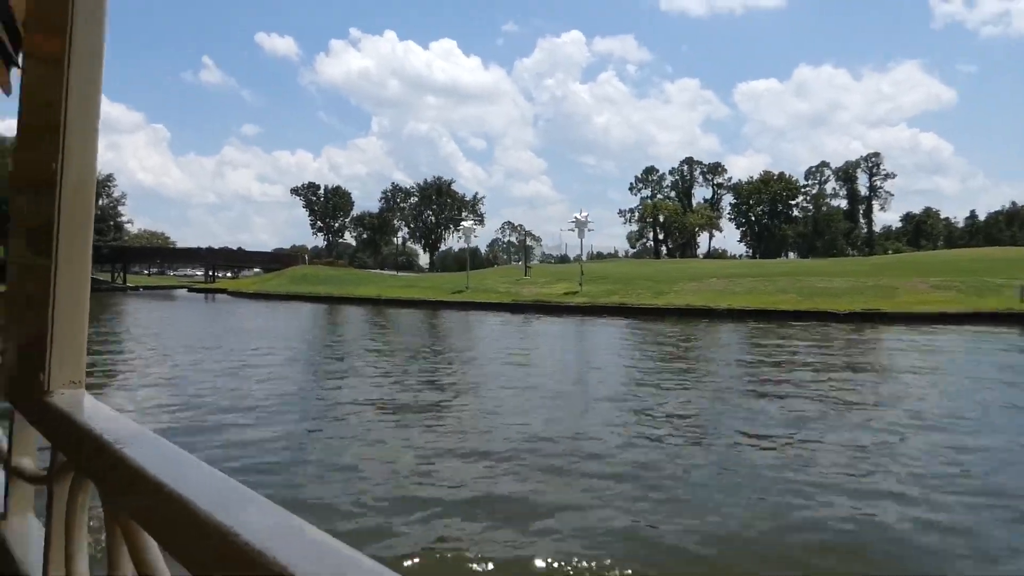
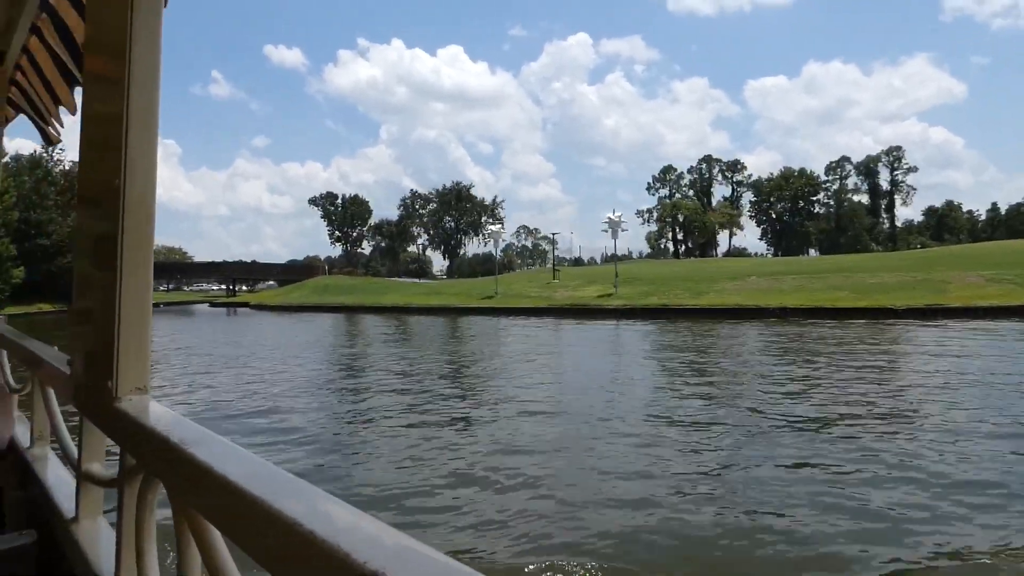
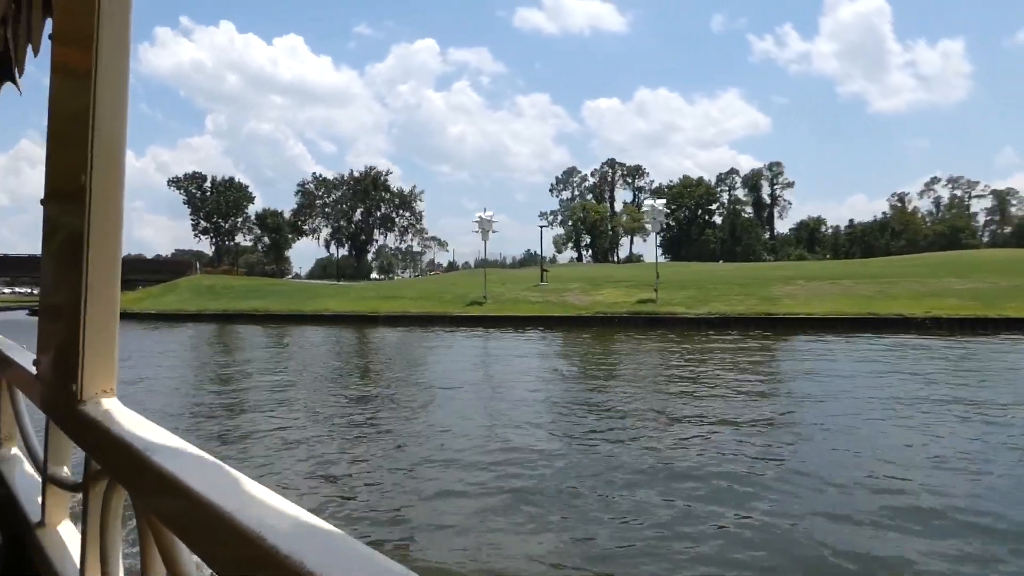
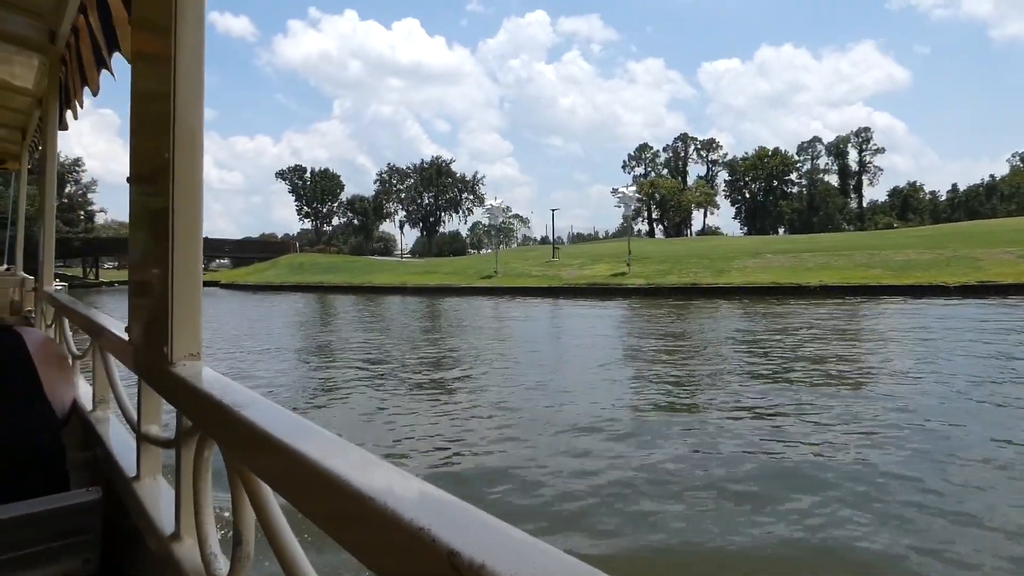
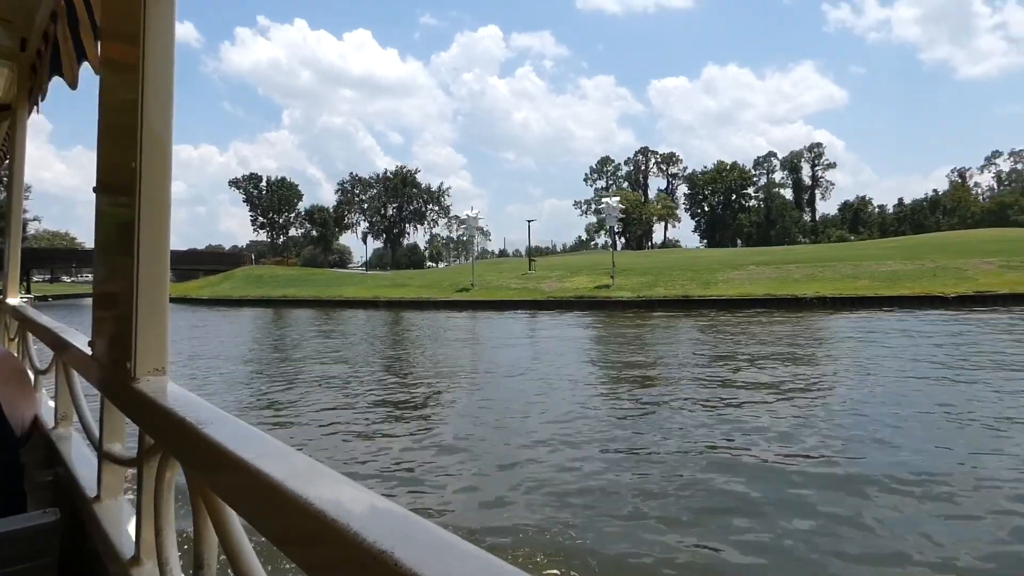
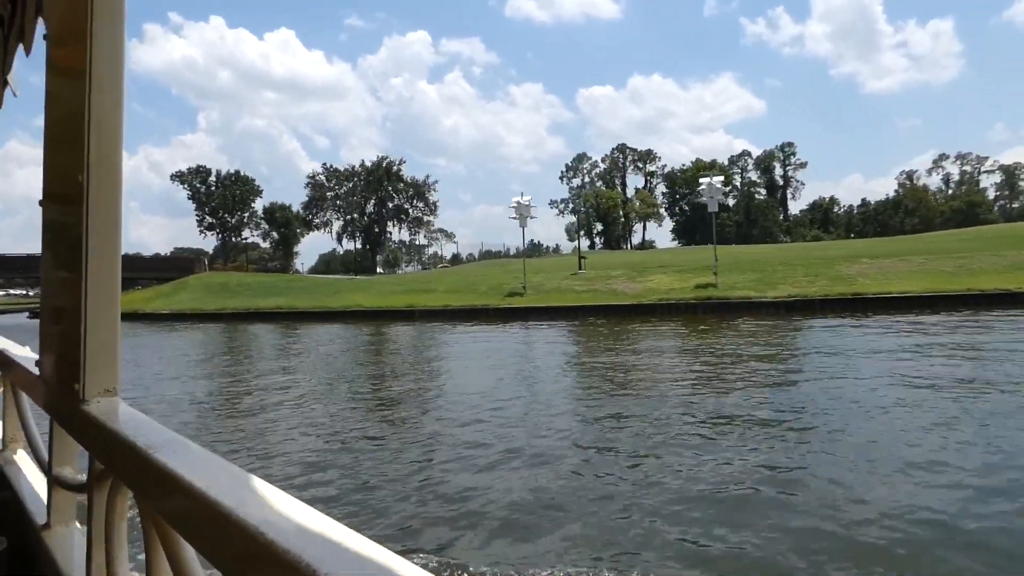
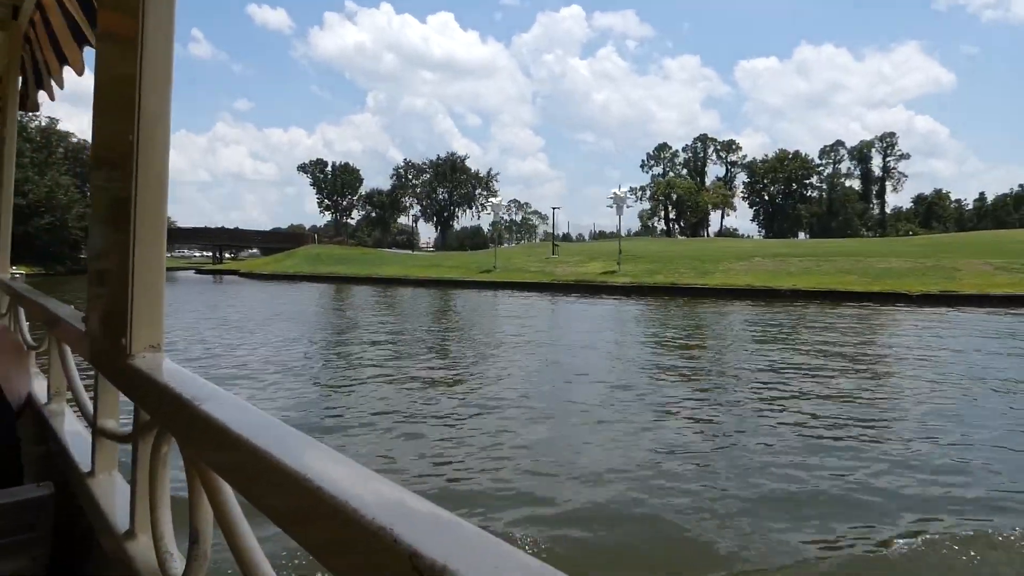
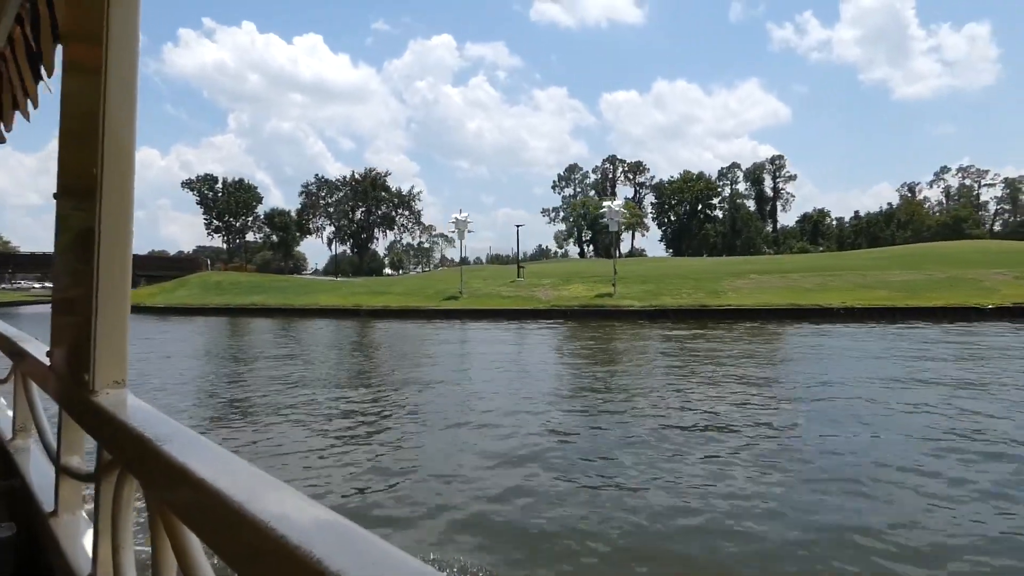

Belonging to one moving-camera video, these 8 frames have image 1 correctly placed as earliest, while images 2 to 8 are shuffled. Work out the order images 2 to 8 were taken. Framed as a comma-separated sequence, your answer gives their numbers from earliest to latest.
2, 7, 4, 5, 8, 3, 6
